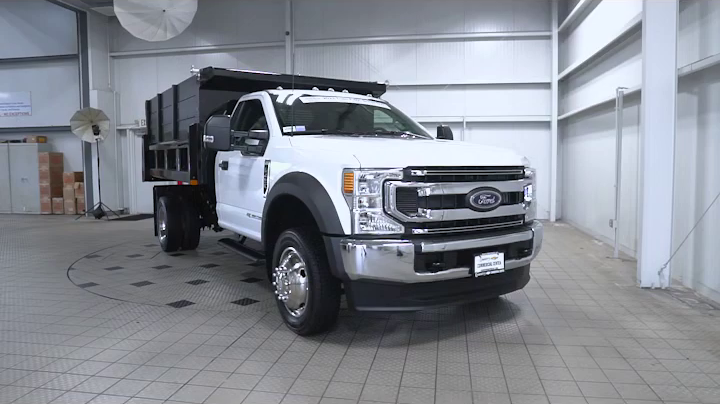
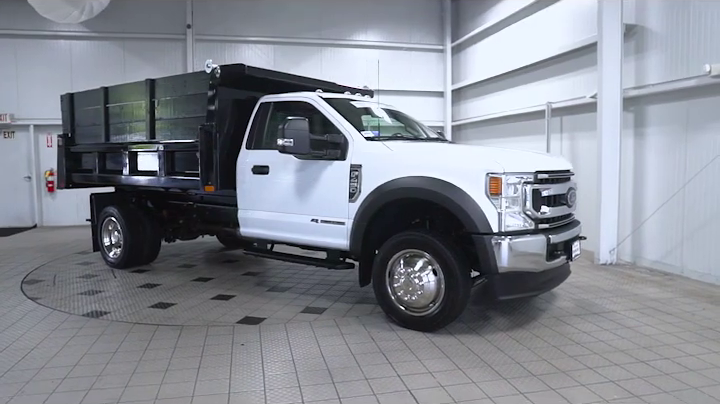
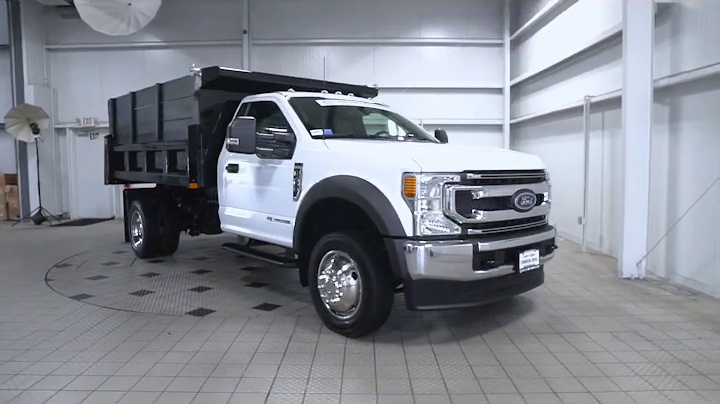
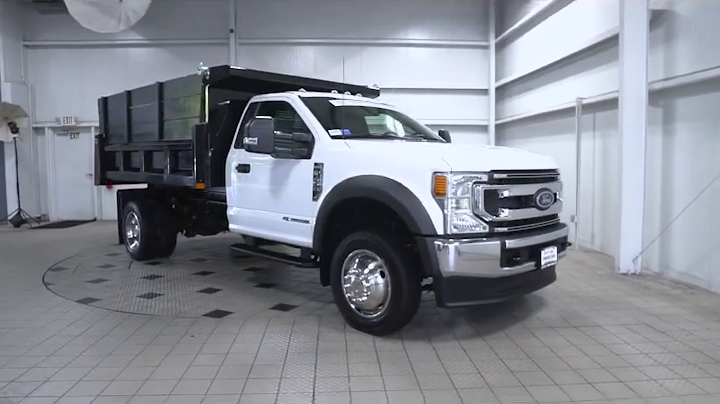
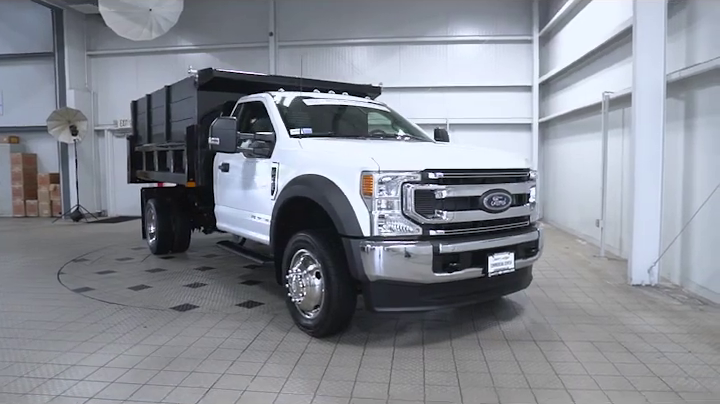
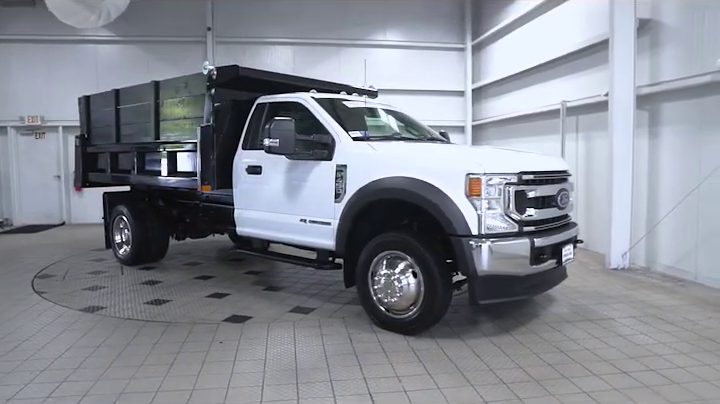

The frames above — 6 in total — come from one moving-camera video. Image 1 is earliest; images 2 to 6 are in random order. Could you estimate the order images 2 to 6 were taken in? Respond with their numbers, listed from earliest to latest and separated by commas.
5, 3, 4, 6, 2
